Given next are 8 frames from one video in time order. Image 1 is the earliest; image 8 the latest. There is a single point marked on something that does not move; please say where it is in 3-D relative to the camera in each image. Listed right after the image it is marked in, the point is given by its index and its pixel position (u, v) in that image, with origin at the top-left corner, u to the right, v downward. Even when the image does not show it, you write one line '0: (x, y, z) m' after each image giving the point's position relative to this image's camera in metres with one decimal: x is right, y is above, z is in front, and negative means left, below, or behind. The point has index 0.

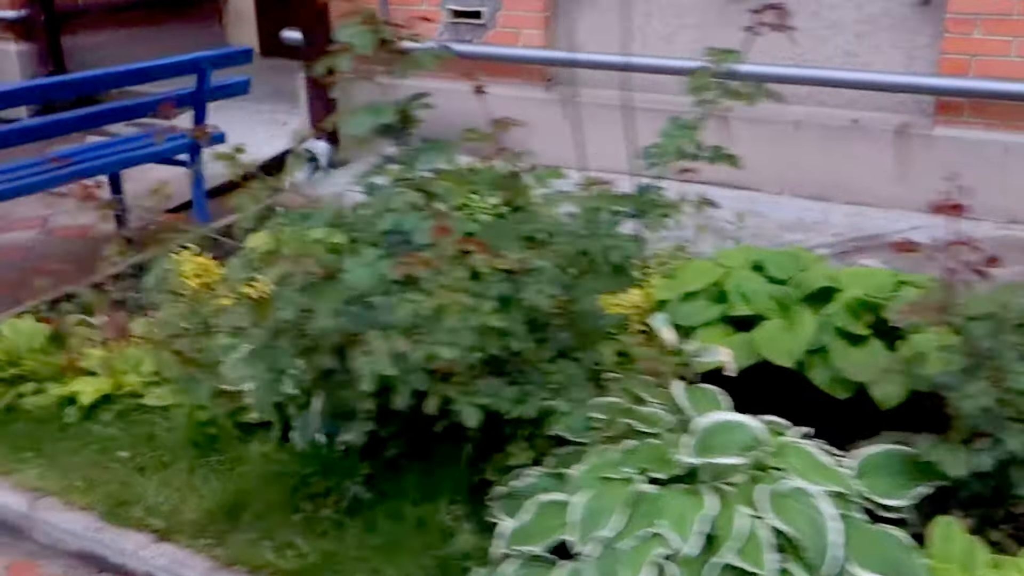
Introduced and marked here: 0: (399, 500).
0: (-0.3, -0.5, +2.5) m
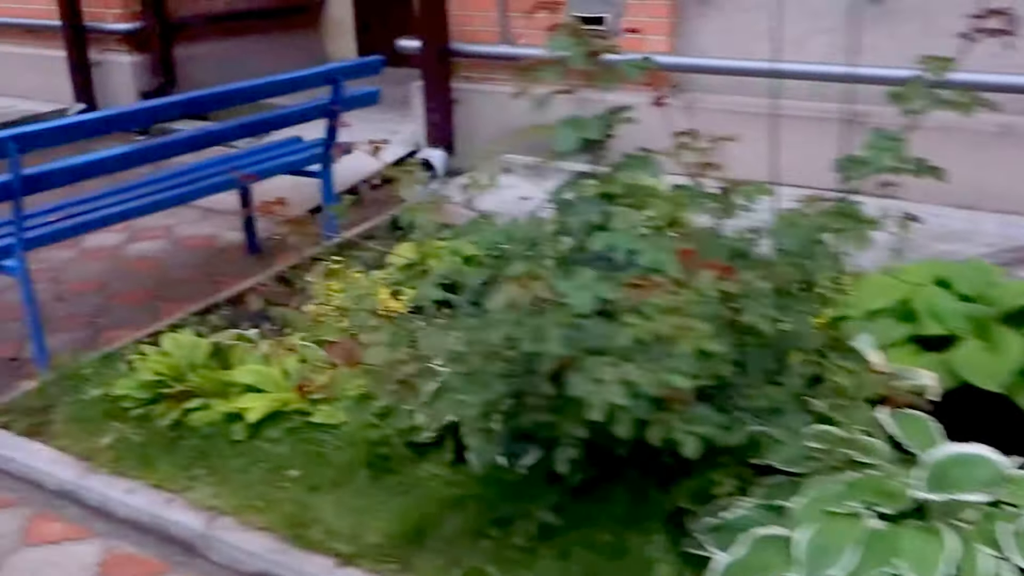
0: (+0.2, -0.6, +2.4) m
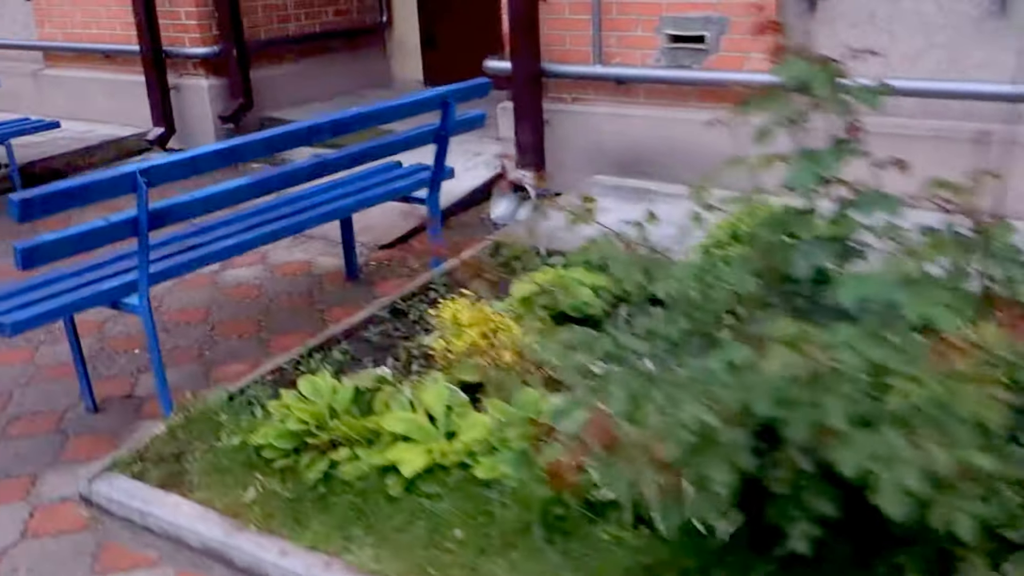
0: (+0.6, -0.7, +2.2) m
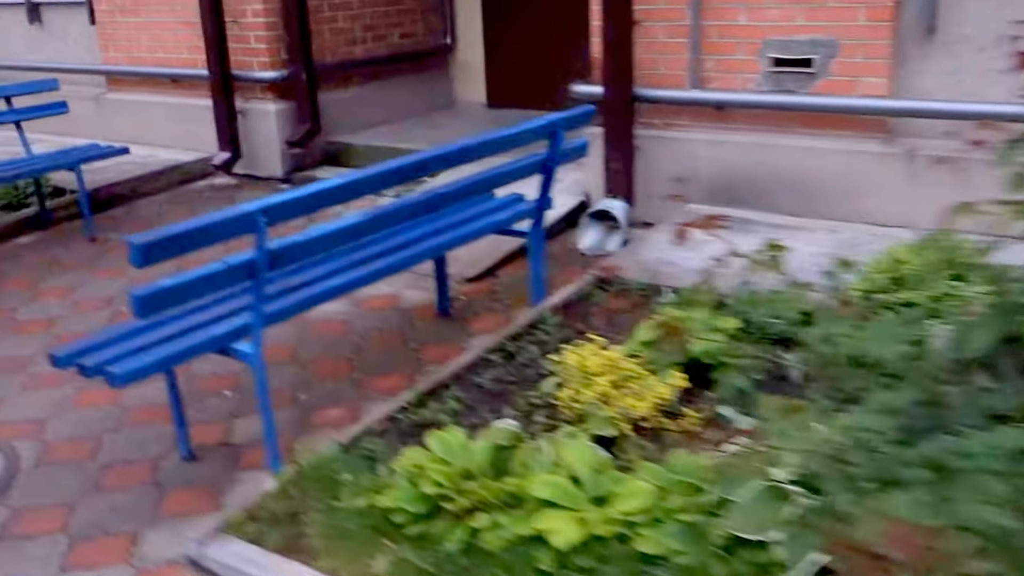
0: (+1.0, -0.8, +1.9) m
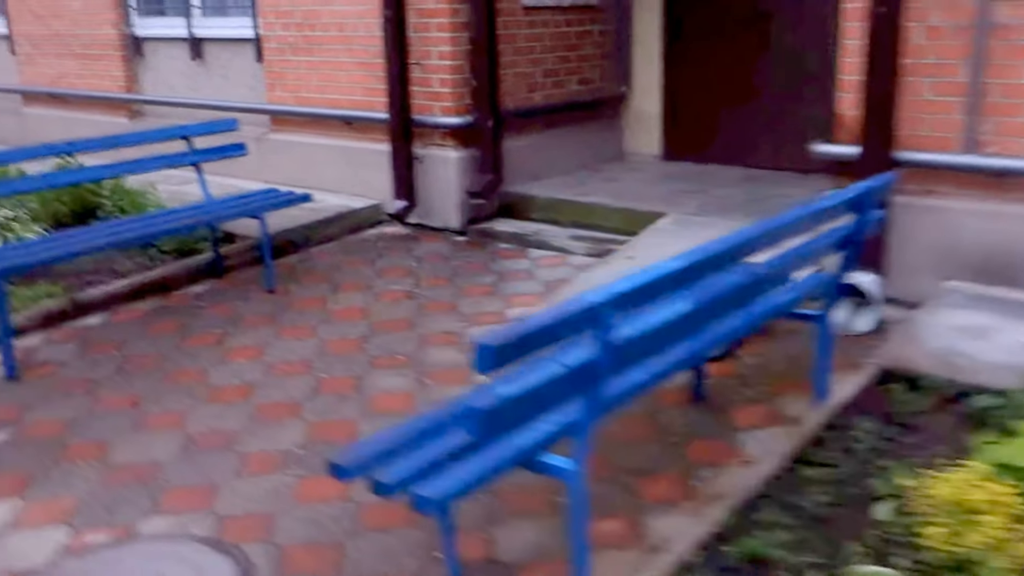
0: (+1.8, -1.1, +1.2) m
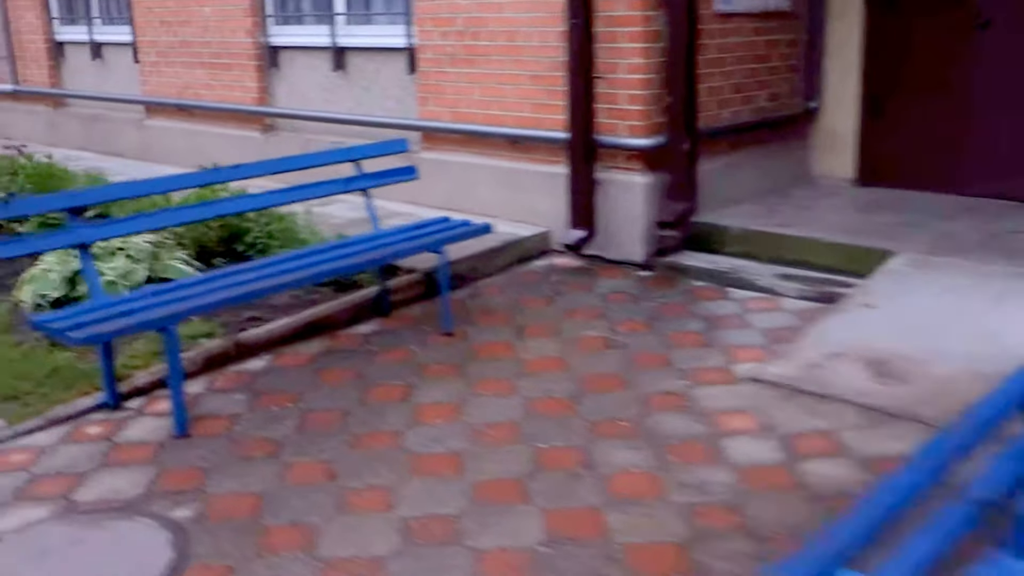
0: (+2.6, -1.3, +0.4) m
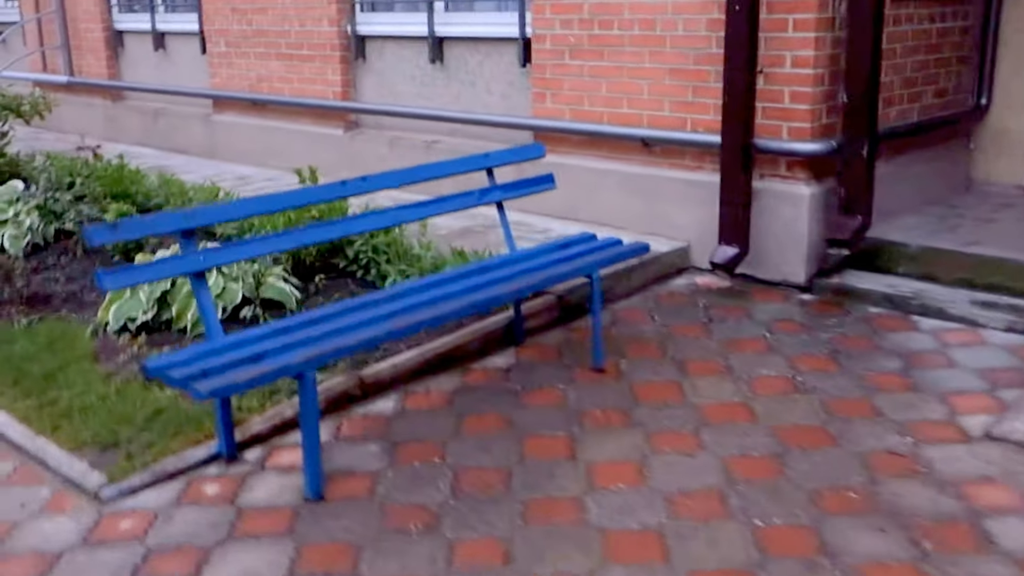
0: (+3.1, -1.5, -0.4) m
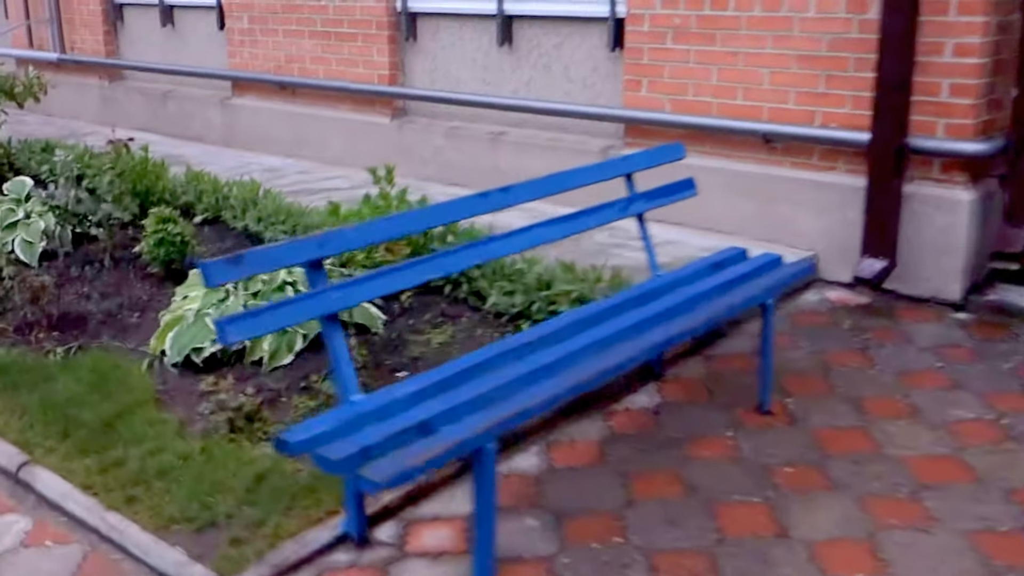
0: (+3.9, -1.7, -0.9) m
